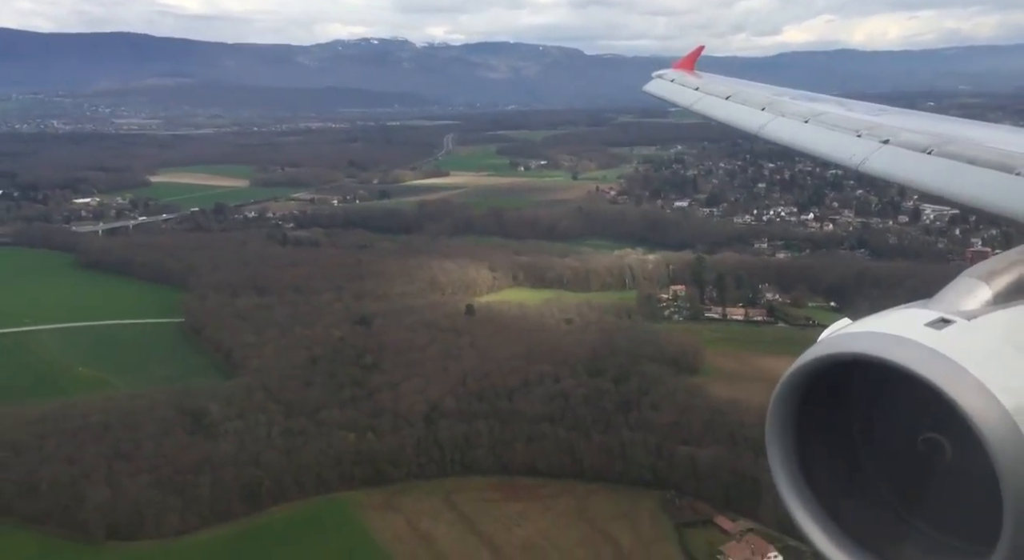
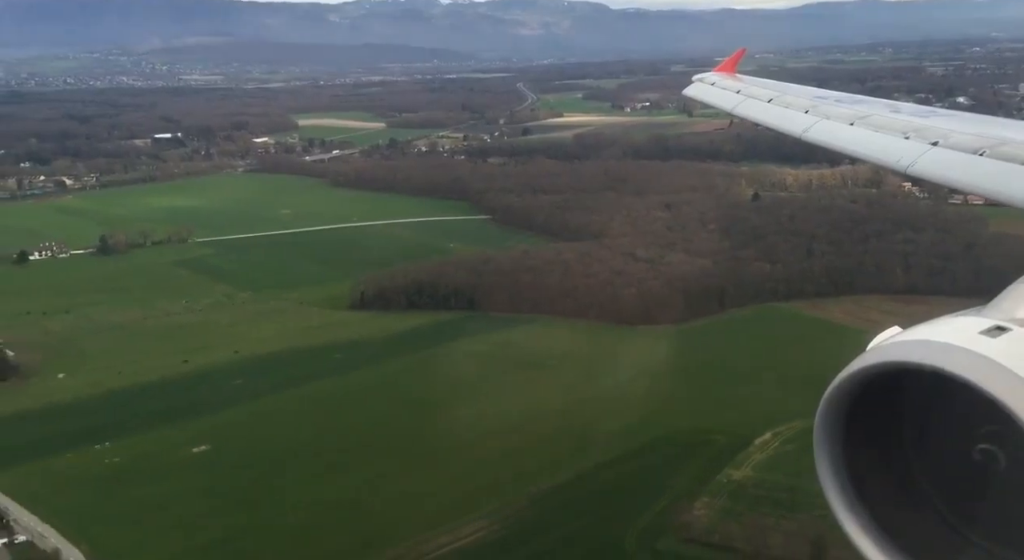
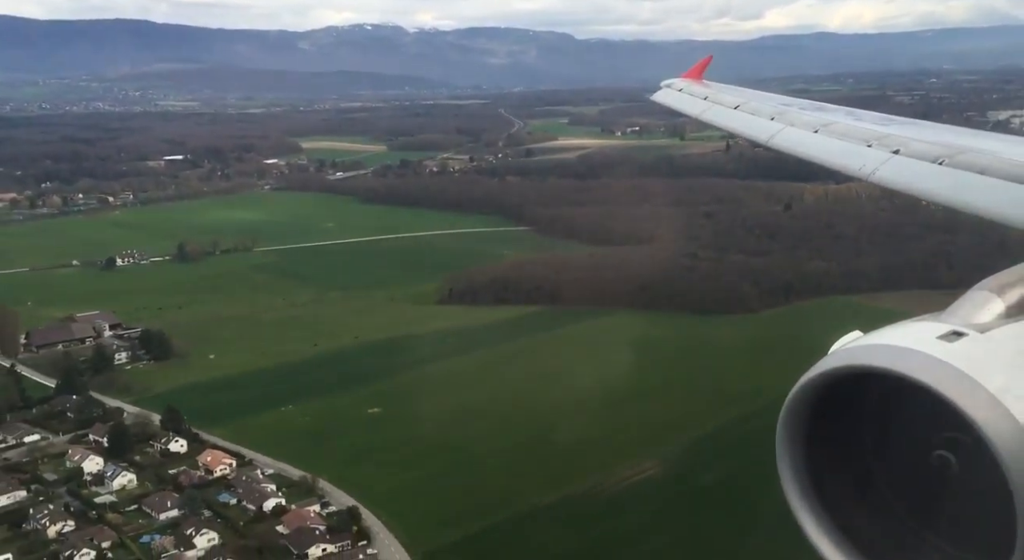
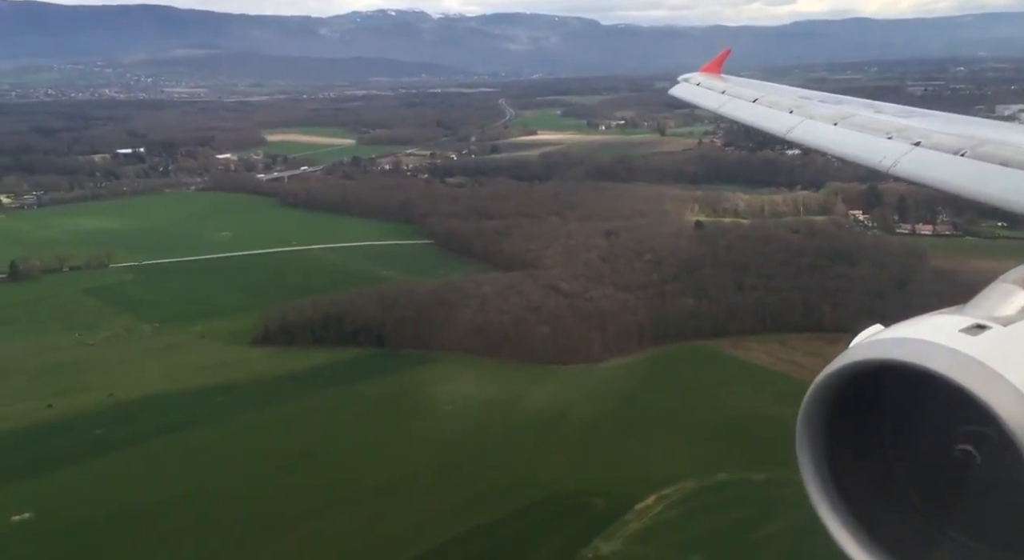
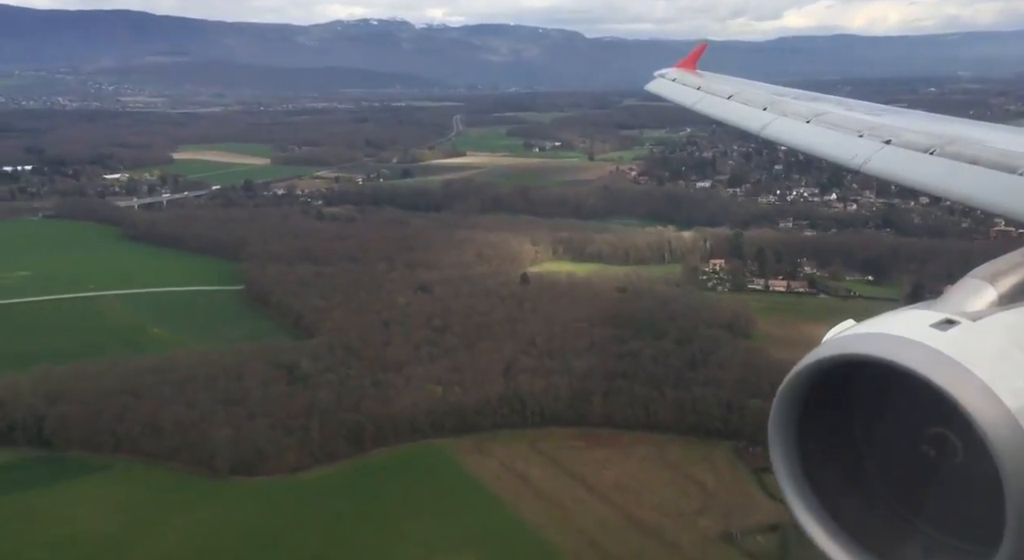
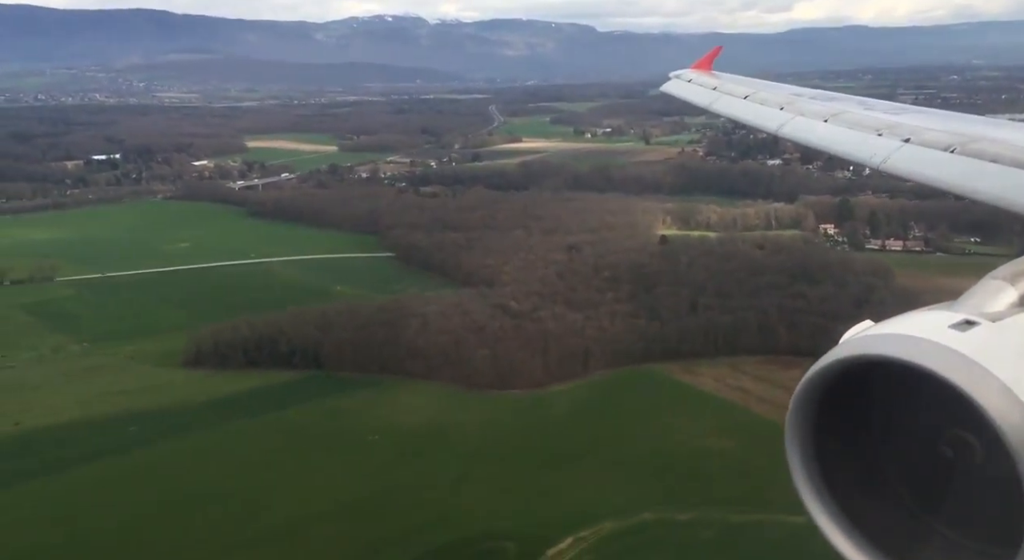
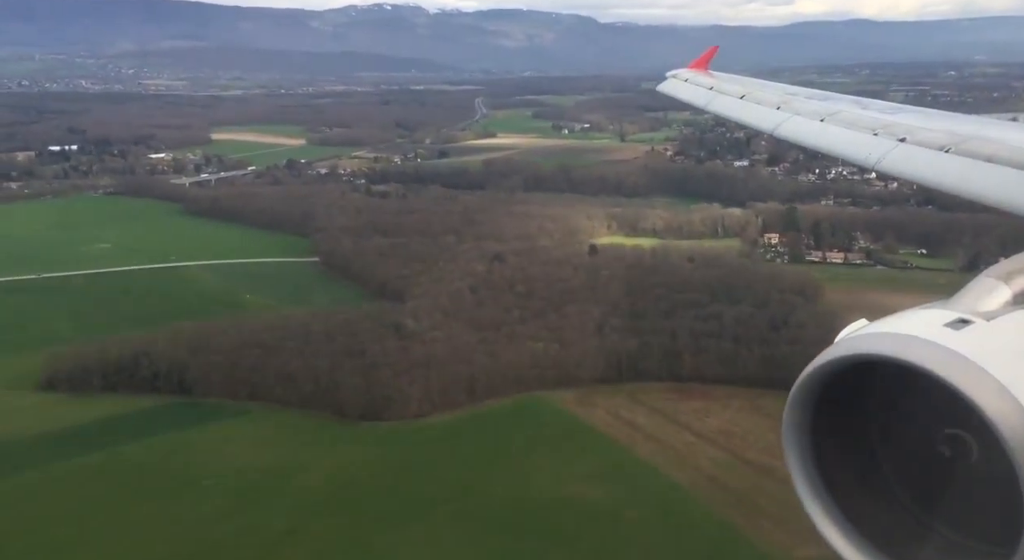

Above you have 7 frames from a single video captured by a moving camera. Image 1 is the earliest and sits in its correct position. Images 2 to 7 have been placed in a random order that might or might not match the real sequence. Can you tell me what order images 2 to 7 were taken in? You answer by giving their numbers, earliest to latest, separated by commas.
5, 7, 6, 4, 2, 3
